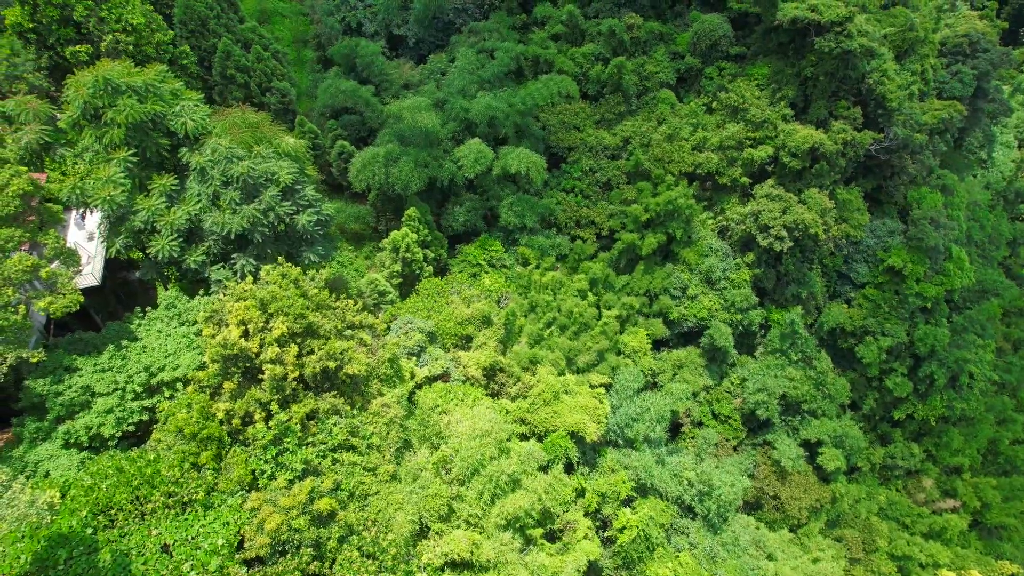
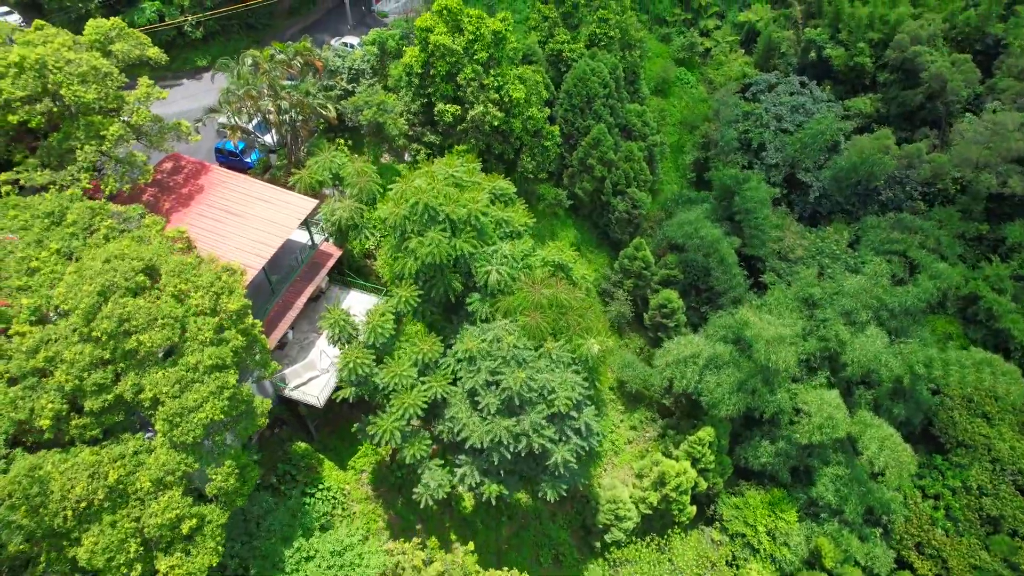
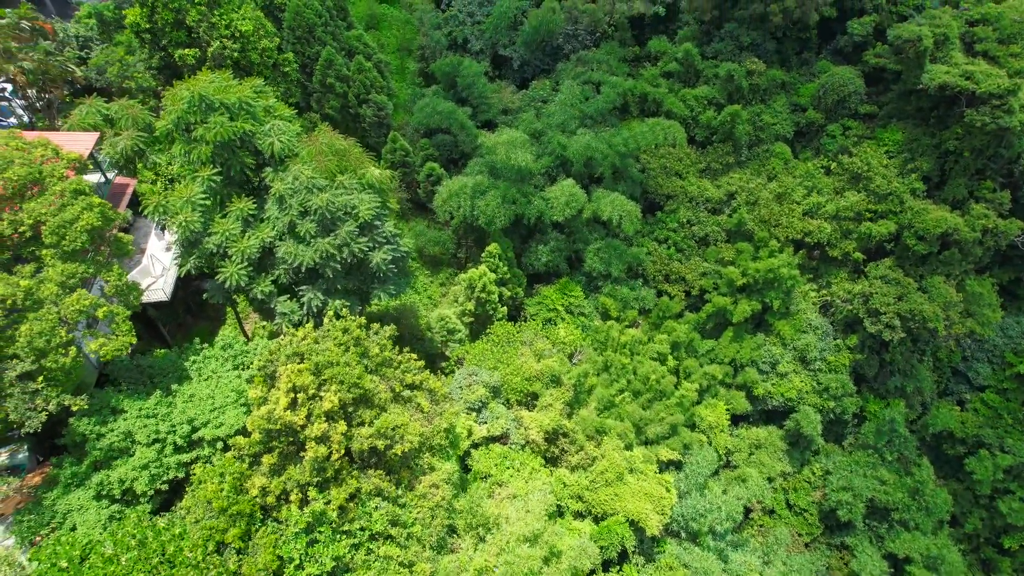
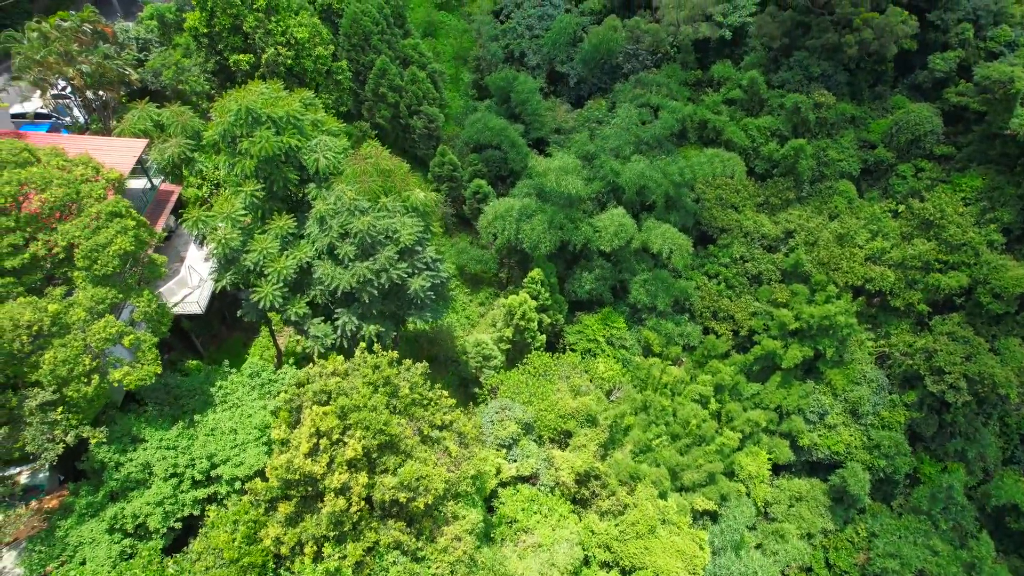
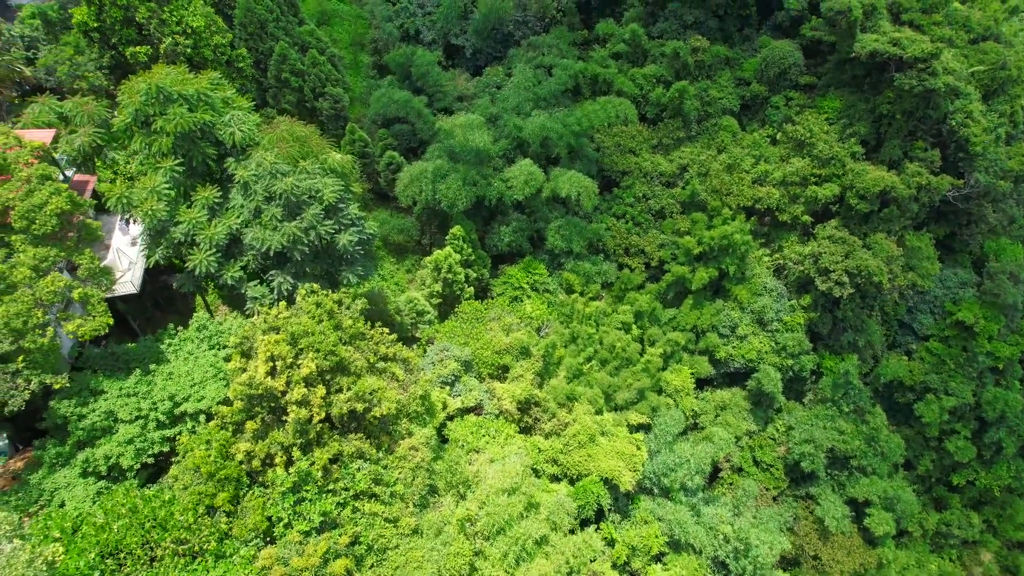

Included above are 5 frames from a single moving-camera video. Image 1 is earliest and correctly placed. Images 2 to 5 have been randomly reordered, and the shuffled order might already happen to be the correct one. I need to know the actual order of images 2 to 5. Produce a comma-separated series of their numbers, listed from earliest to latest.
5, 3, 4, 2
